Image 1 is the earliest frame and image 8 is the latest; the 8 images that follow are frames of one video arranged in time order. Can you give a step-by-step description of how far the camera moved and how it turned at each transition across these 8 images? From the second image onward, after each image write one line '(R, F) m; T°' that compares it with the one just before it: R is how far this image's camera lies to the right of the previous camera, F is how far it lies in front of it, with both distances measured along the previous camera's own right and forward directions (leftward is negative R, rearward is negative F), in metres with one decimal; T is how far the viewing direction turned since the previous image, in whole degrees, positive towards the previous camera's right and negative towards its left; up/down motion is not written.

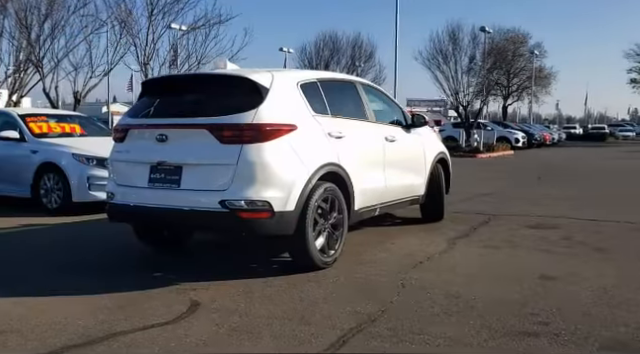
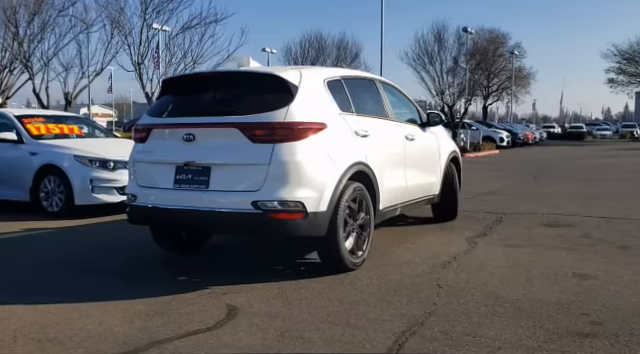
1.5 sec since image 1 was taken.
(-0.5, +0.1) m; +2°
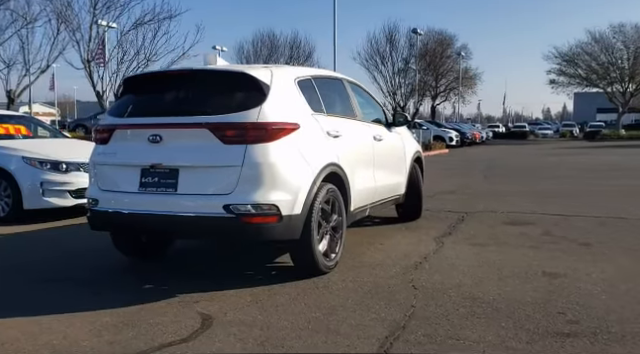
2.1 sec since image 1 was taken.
(-0.2, +0.1) m; +5°
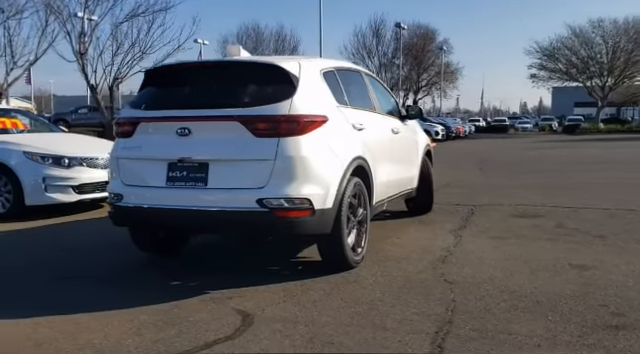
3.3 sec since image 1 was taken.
(-0.4, +0.1) m; +2°
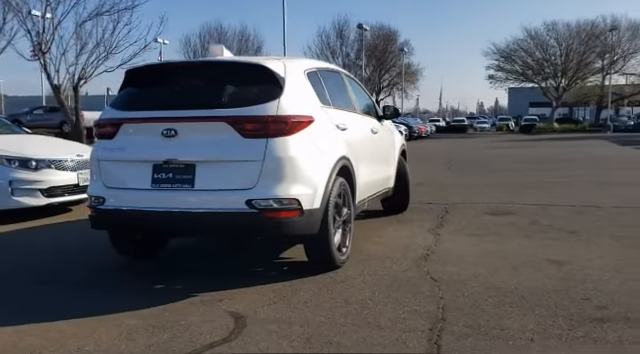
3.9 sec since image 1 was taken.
(-0.2, 0.0) m; +4°
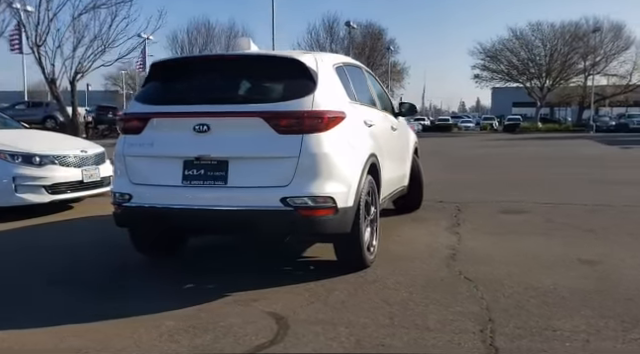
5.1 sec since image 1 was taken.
(-0.4, +0.1) m; +2°
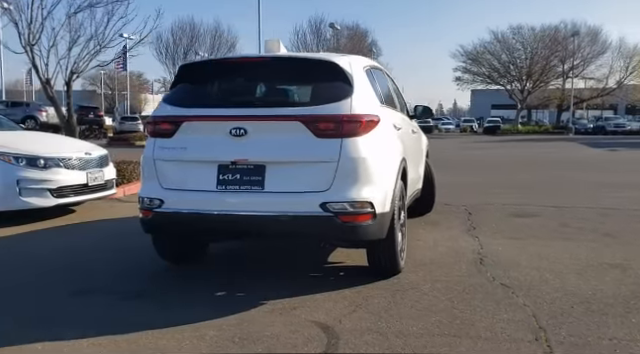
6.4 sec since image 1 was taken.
(-0.5, +0.1) m; +2°
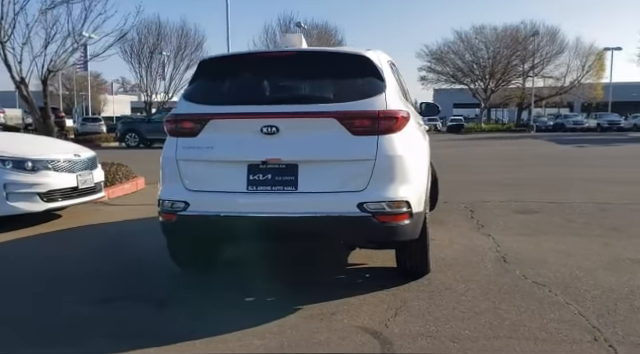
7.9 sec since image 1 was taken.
(-0.5, +0.2) m; +4°
